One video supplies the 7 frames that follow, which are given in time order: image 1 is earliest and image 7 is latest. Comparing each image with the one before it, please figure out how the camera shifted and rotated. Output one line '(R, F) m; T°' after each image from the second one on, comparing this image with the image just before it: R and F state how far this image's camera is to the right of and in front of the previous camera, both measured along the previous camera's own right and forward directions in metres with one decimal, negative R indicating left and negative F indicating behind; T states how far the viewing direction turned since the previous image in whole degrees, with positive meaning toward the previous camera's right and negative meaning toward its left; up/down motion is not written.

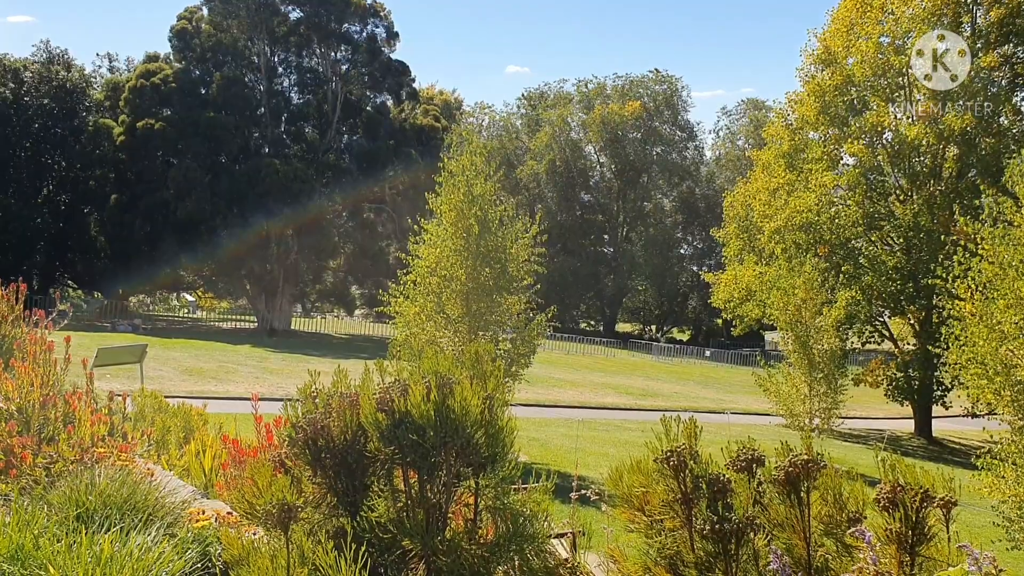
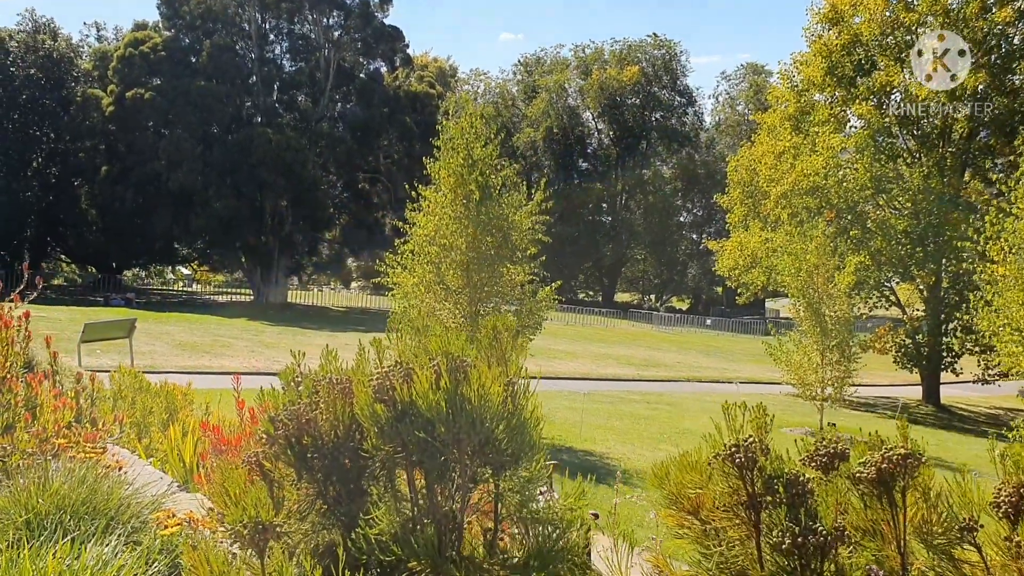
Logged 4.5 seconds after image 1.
(-0.1, +0.5) m; 0°
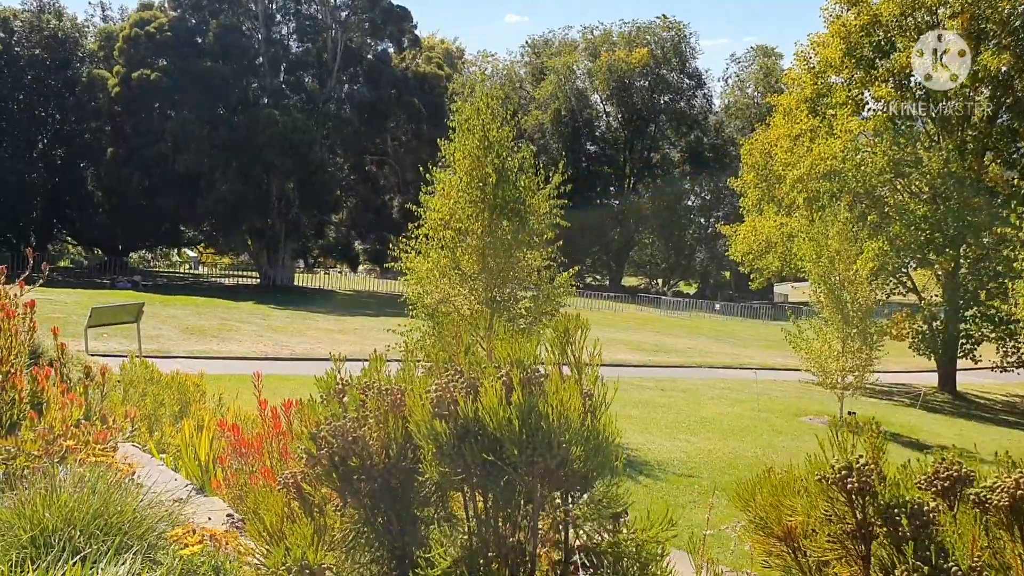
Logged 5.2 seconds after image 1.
(-0.2, +0.3) m; 0°
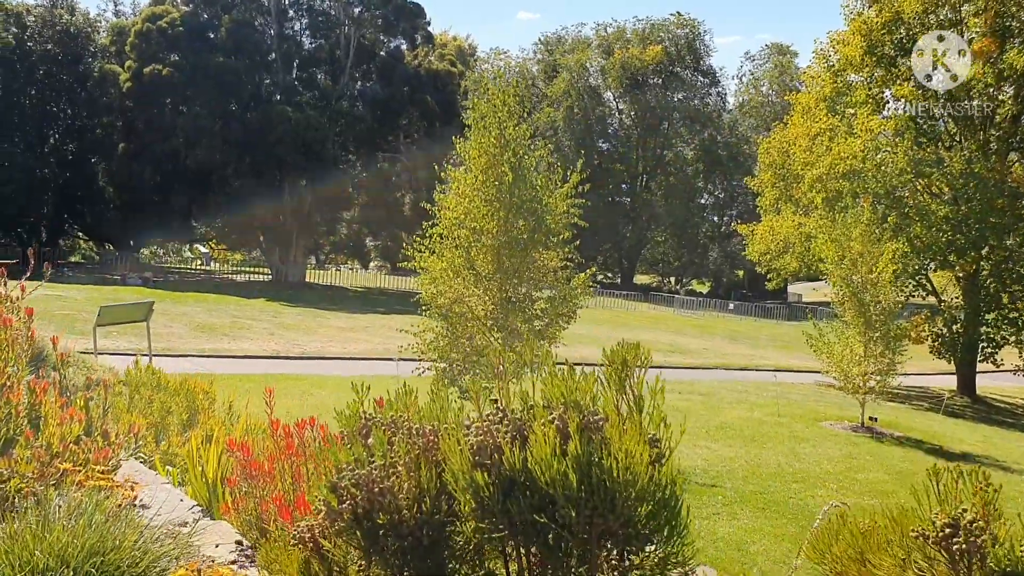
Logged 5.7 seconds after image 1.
(-0.1, +0.3) m; -1°
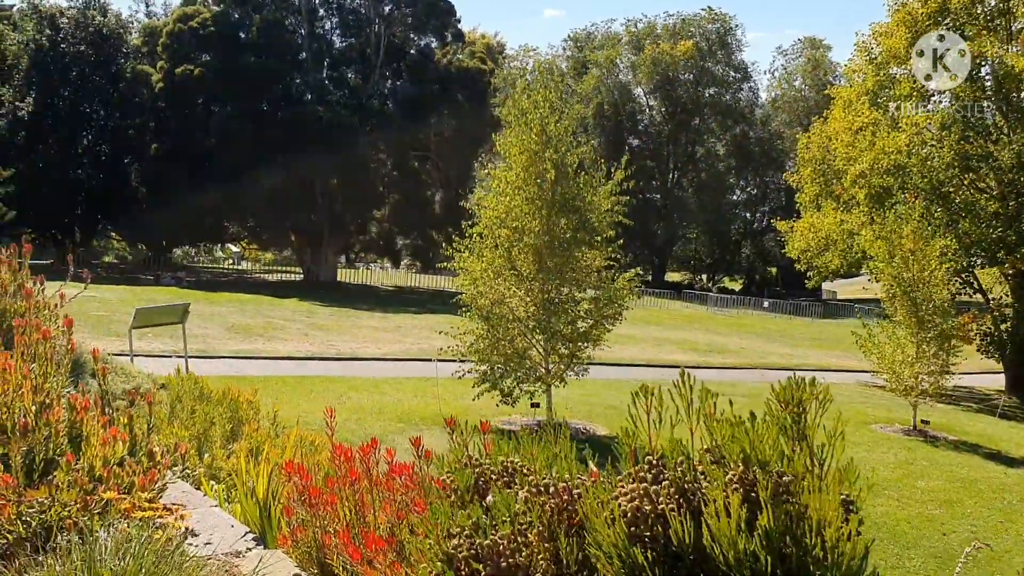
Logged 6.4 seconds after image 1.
(-0.2, +0.3) m; -2°
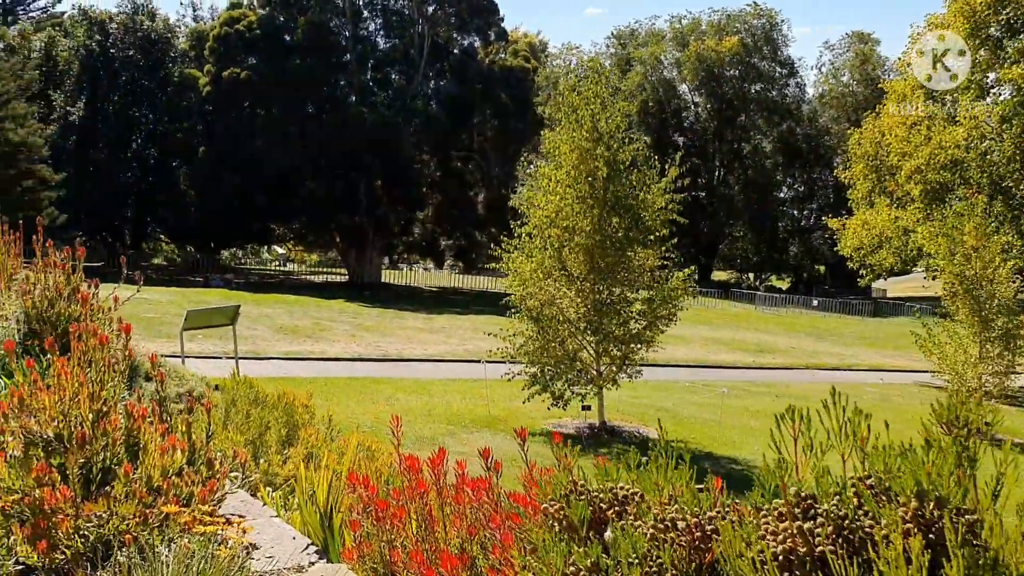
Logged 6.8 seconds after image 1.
(-0.1, +0.2) m; -3°
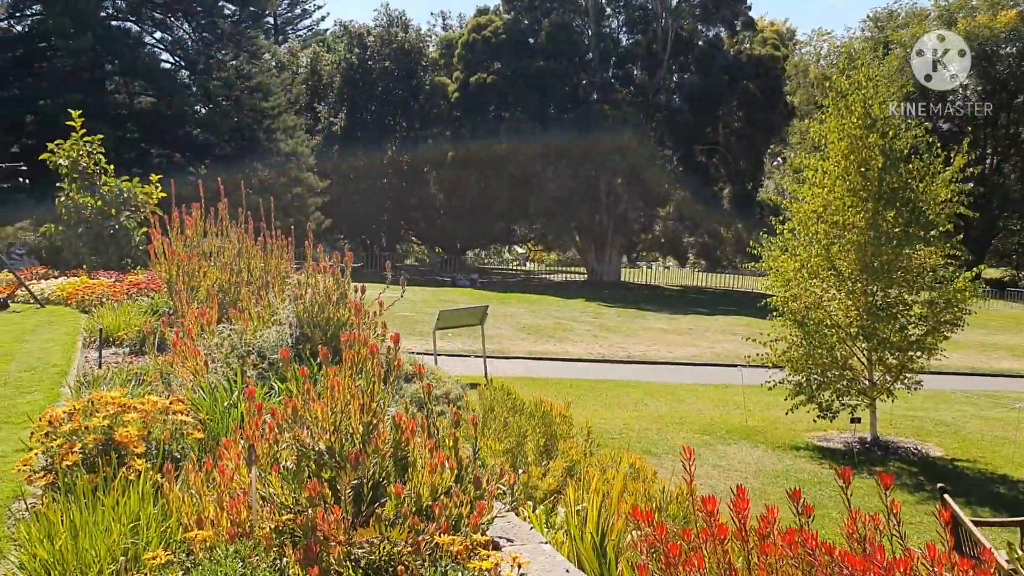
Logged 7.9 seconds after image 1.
(-0.3, +0.5) m; -17°
